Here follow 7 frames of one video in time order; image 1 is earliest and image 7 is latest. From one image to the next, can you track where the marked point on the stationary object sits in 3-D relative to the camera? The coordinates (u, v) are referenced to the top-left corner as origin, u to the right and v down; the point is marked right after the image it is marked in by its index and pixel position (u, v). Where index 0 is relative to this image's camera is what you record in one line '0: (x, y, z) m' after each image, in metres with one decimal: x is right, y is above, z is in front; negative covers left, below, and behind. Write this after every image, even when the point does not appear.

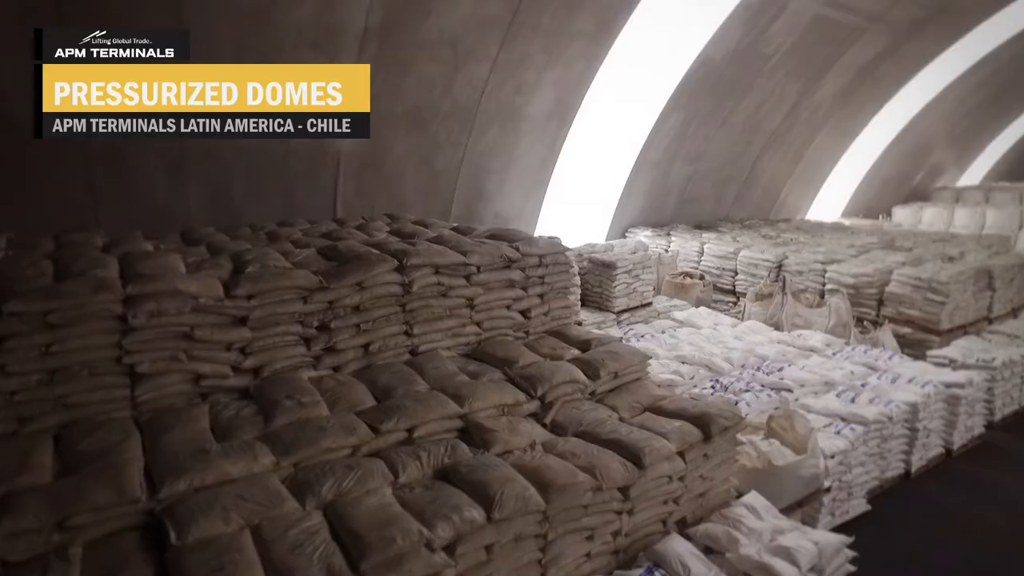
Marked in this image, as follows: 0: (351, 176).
0: (-1.9, +1.3, +7.1) m
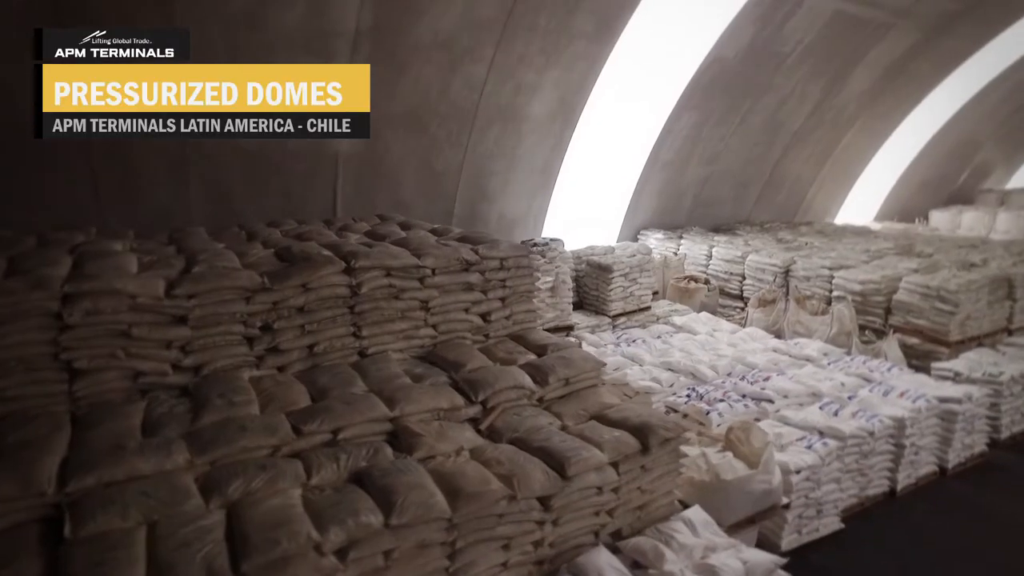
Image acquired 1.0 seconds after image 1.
0: (-1.9, +1.3, +7.2) m
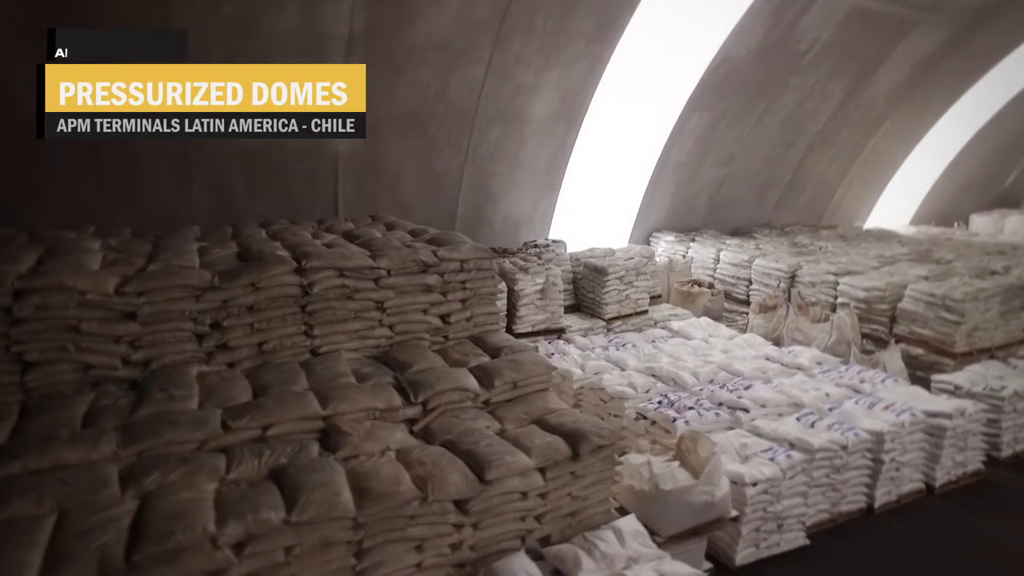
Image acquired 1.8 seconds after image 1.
0: (-2.0, +1.3, +7.3) m
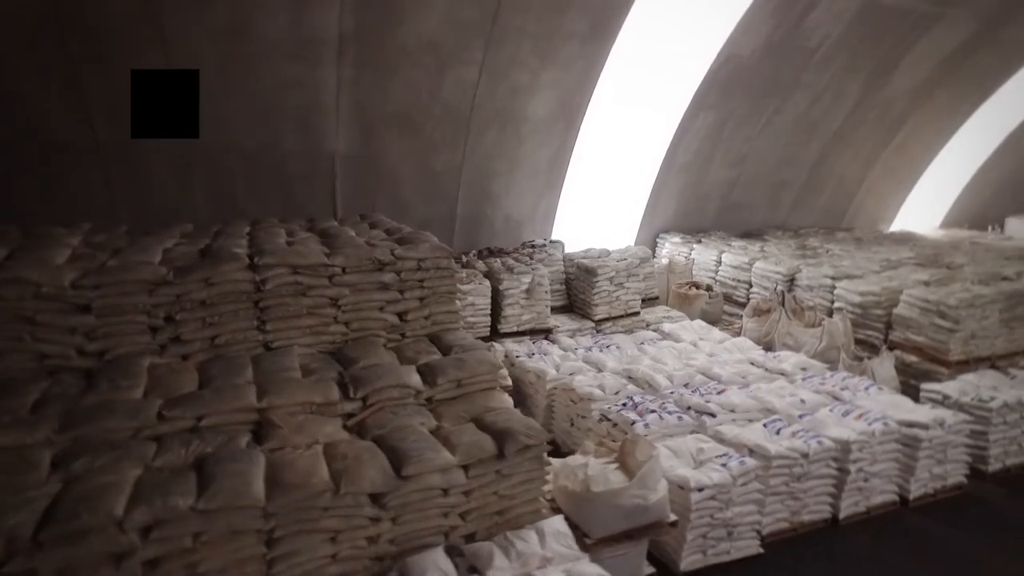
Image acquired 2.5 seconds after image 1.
0: (-2.1, +1.4, +7.5) m
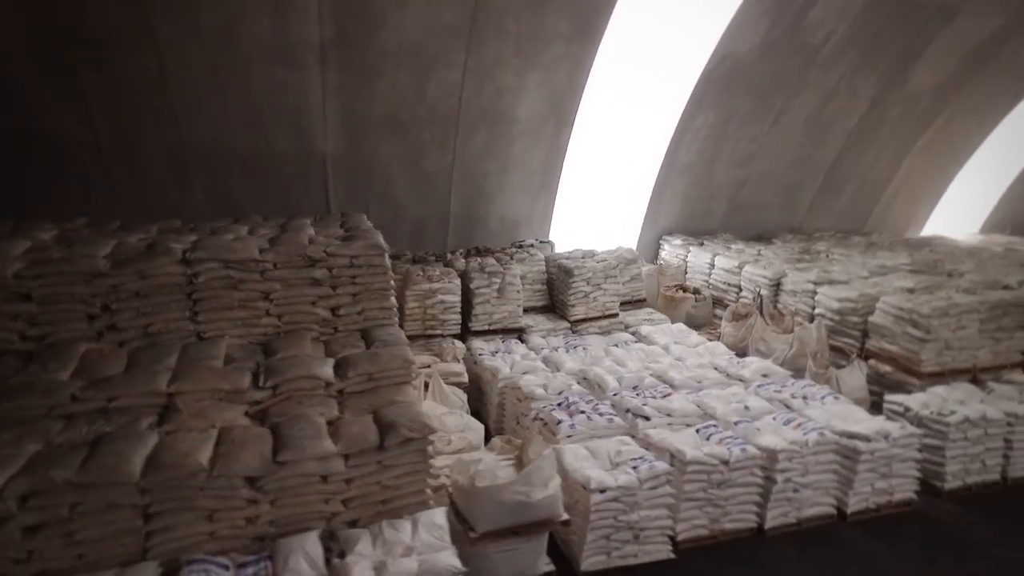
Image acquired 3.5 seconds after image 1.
0: (-2.3, +1.4, +7.8) m
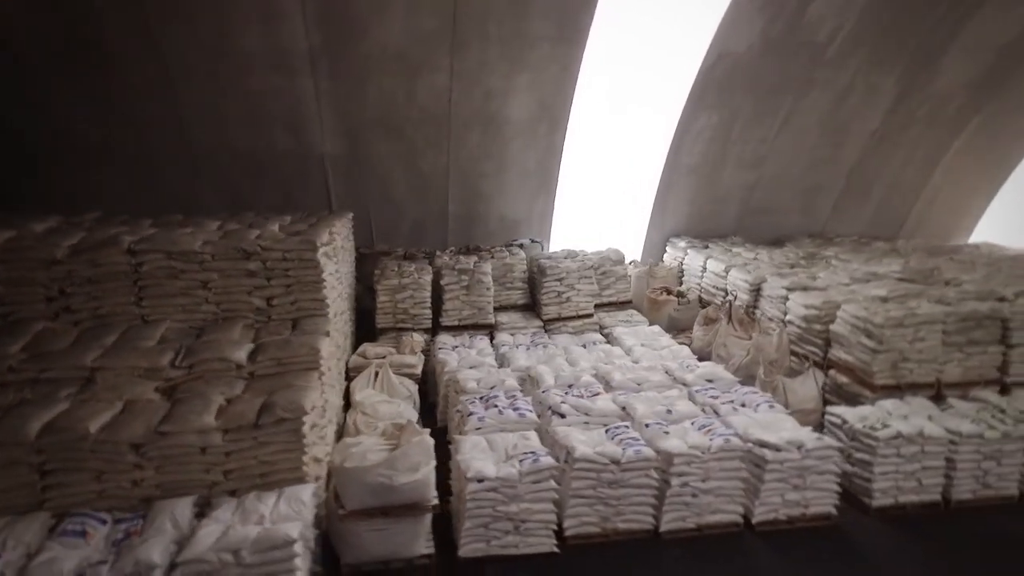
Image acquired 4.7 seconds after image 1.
0: (-2.4, +1.5, +8.2) m
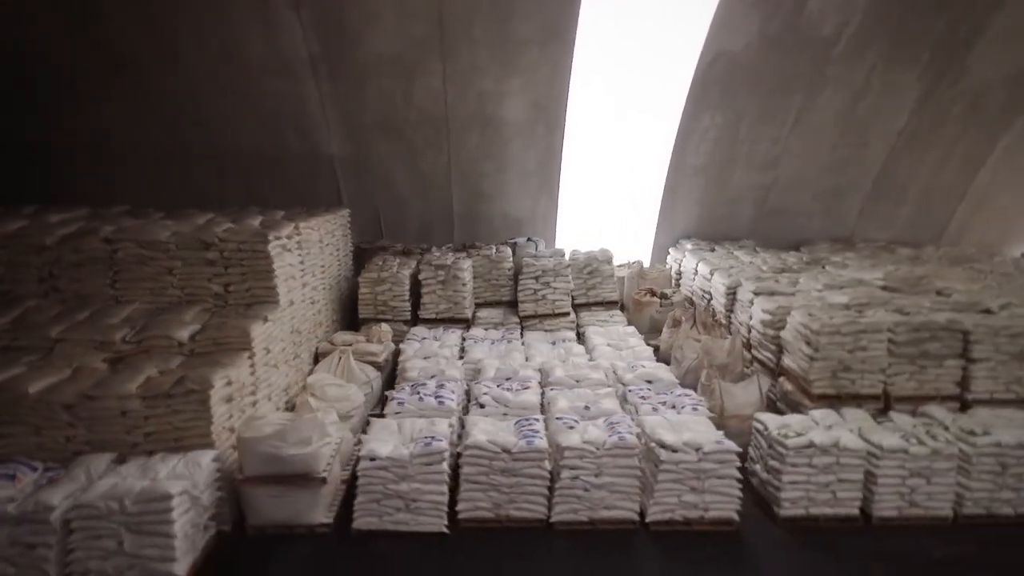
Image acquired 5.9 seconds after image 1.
0: (-2.5, +1.6, +8.7) m
